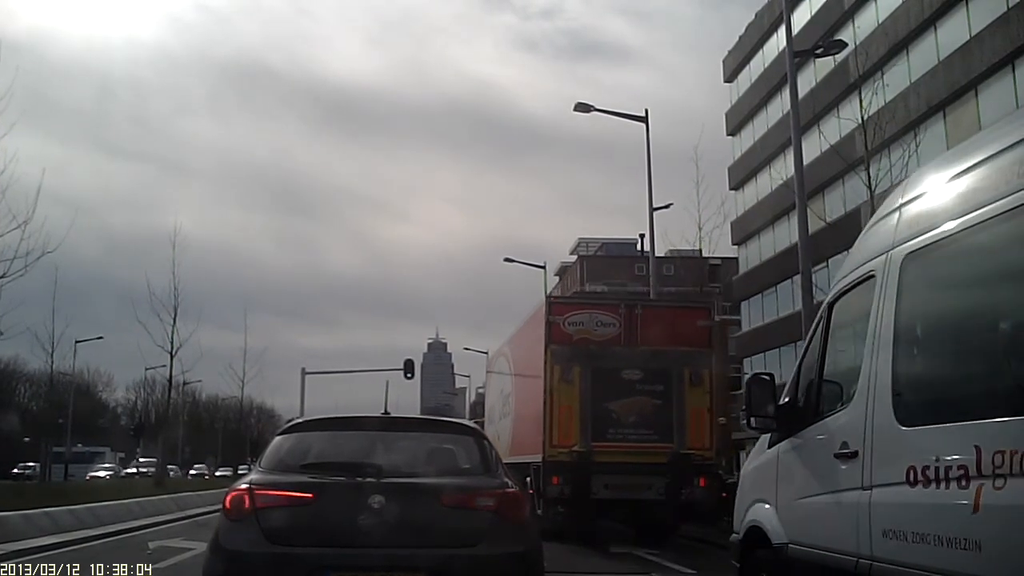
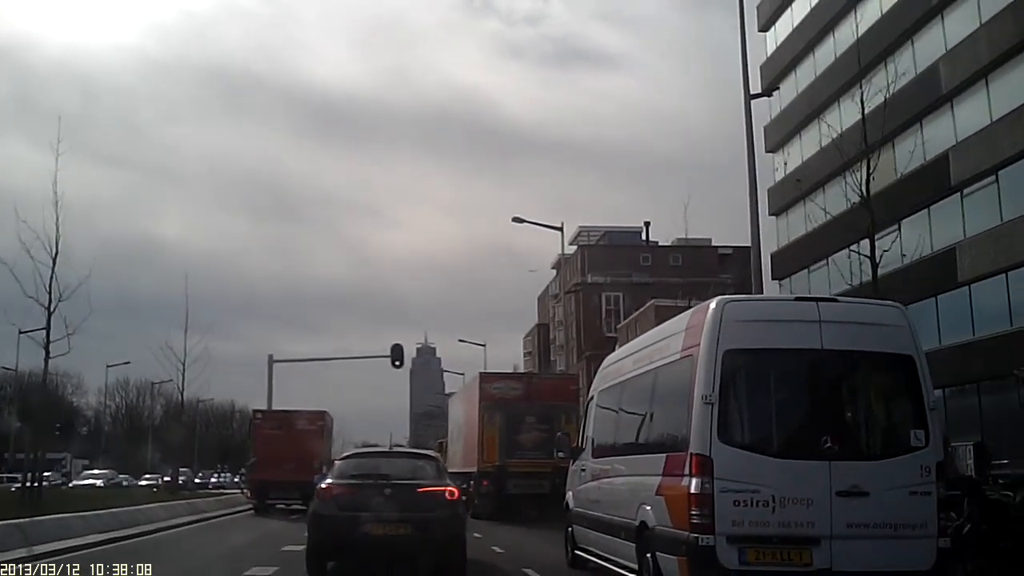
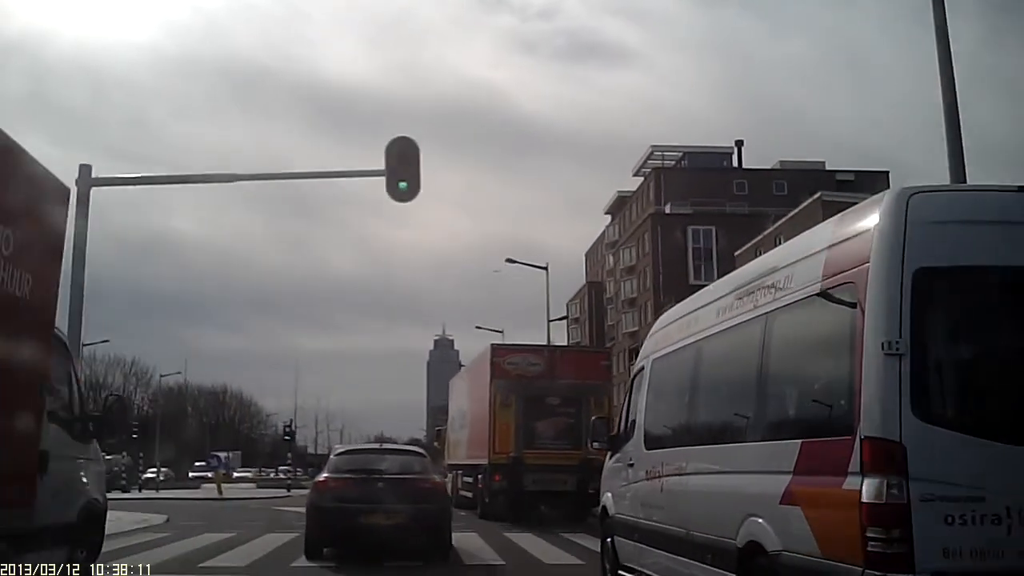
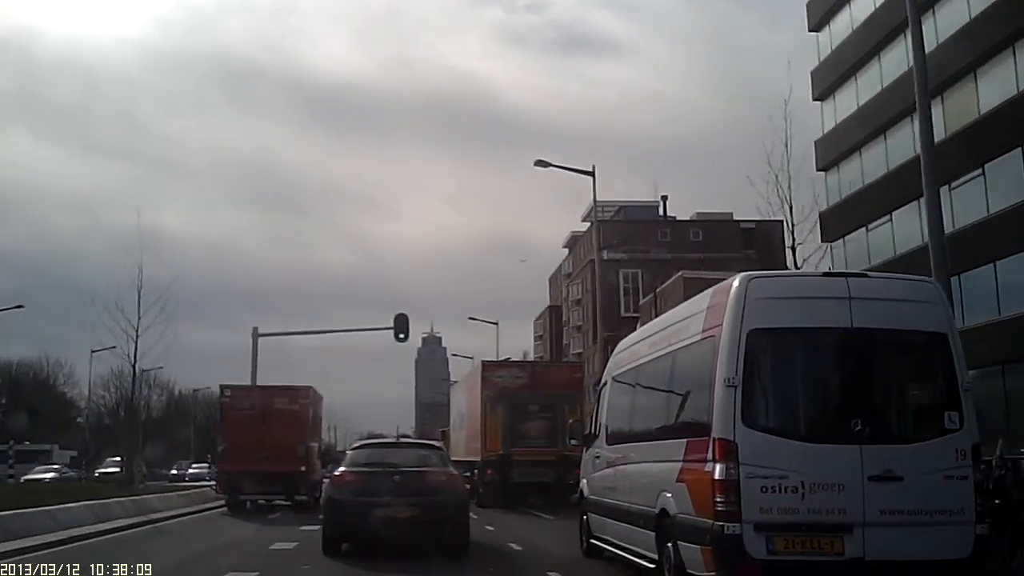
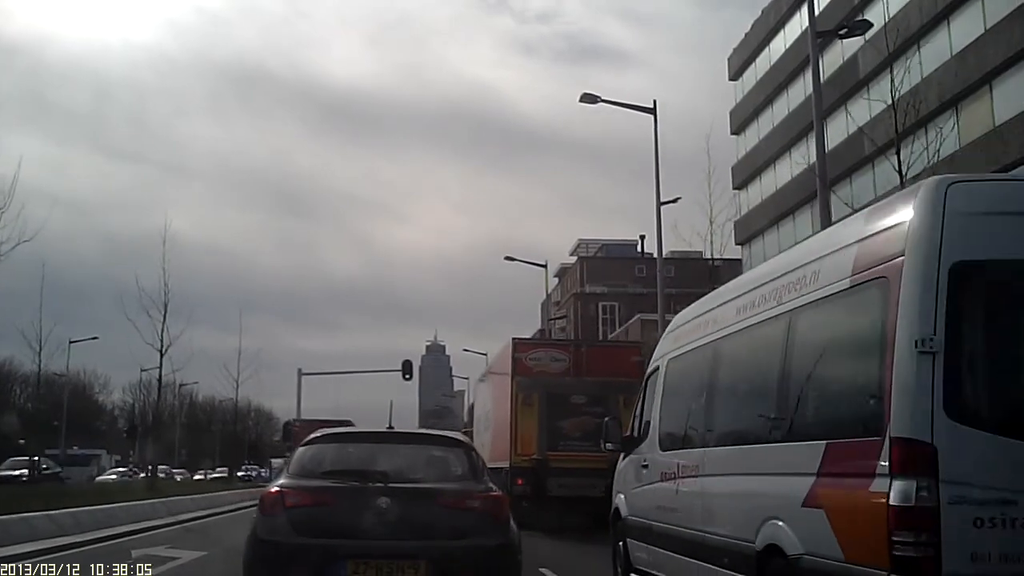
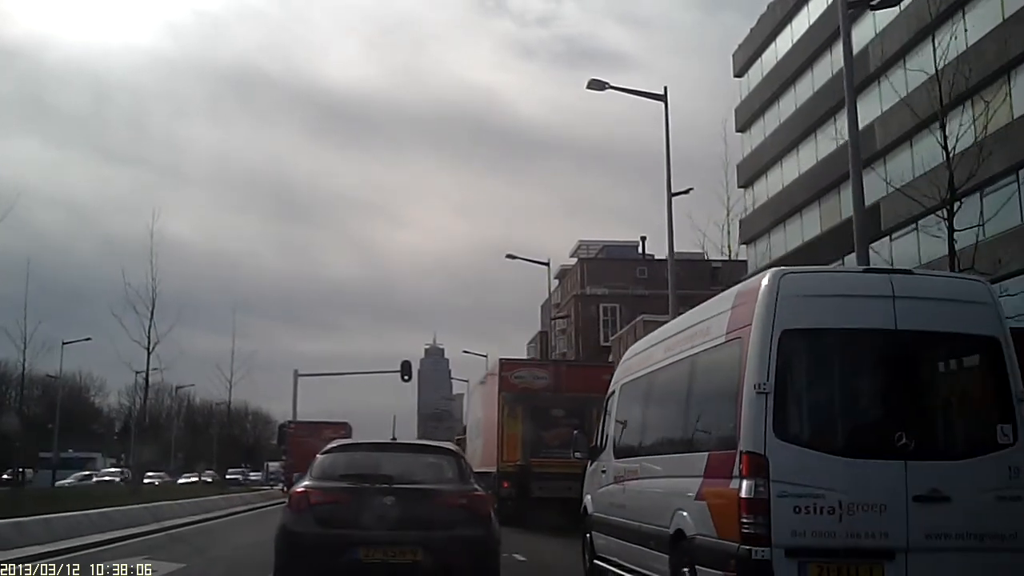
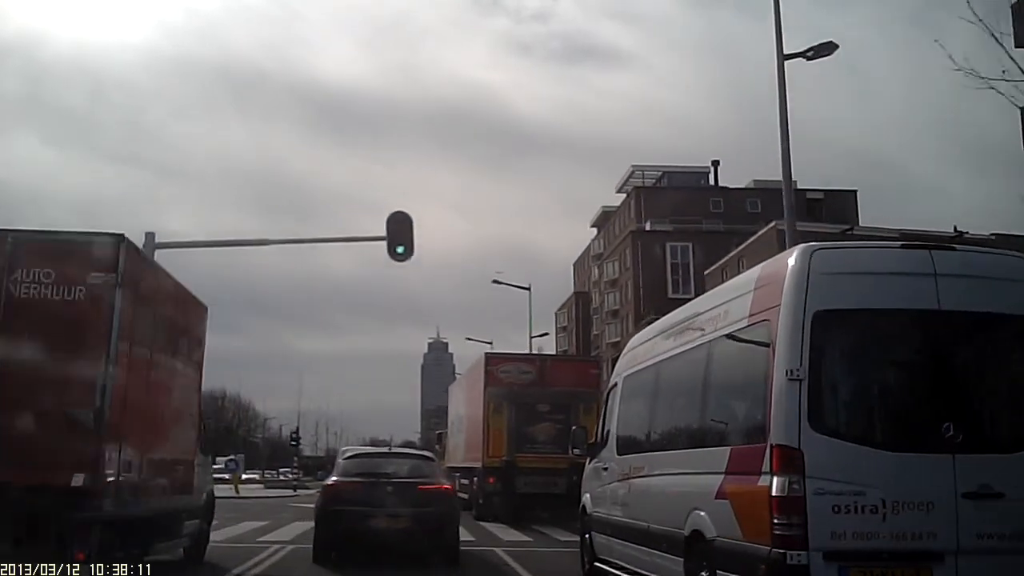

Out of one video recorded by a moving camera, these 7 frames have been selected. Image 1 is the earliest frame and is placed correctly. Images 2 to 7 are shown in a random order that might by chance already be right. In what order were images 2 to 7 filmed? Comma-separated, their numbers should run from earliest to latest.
5, 6, 2, 4, 7, 3
